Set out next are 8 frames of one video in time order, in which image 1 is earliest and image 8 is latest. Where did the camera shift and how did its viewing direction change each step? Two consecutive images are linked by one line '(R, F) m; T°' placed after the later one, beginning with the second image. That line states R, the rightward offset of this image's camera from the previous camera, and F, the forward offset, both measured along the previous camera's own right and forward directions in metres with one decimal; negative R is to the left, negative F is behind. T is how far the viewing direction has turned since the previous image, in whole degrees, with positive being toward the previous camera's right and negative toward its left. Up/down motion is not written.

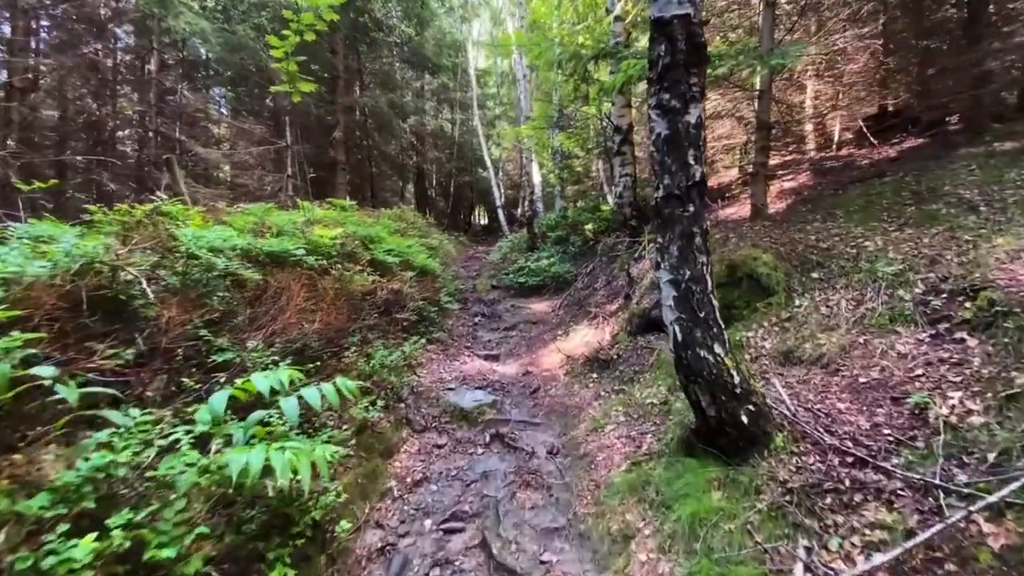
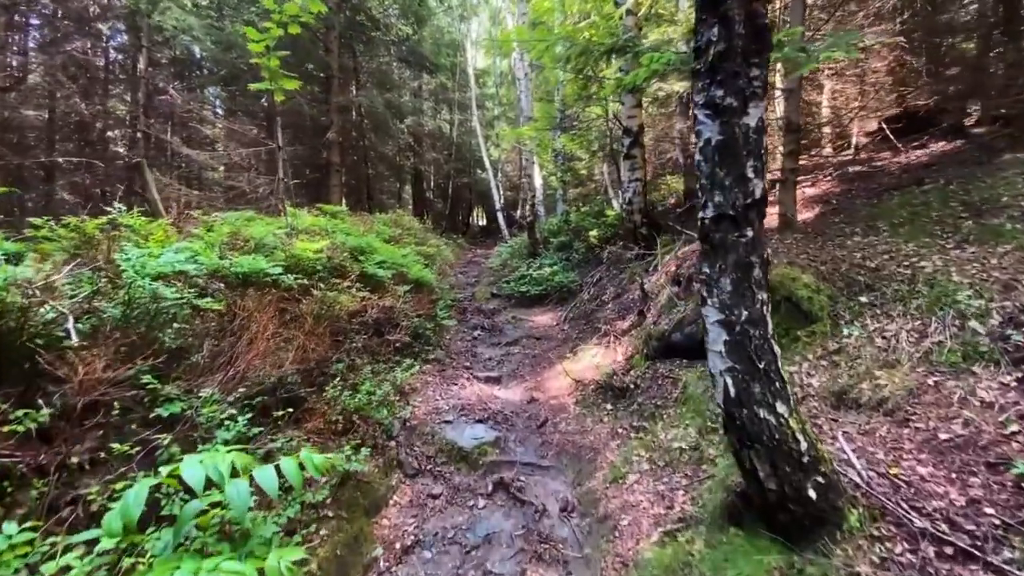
(-0.1, +0.8) m; 0°
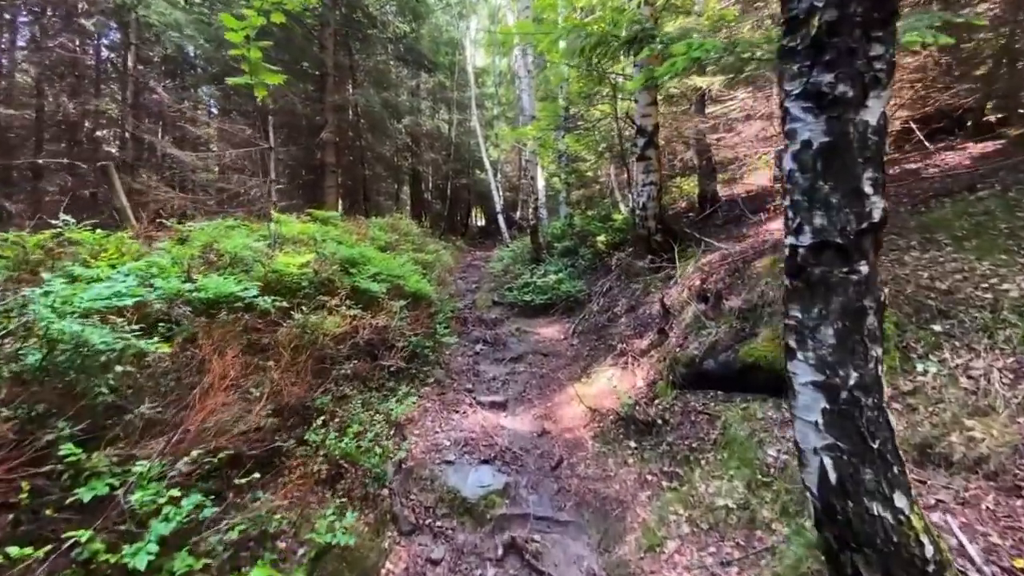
(-0.1, +0.8) m; 0°
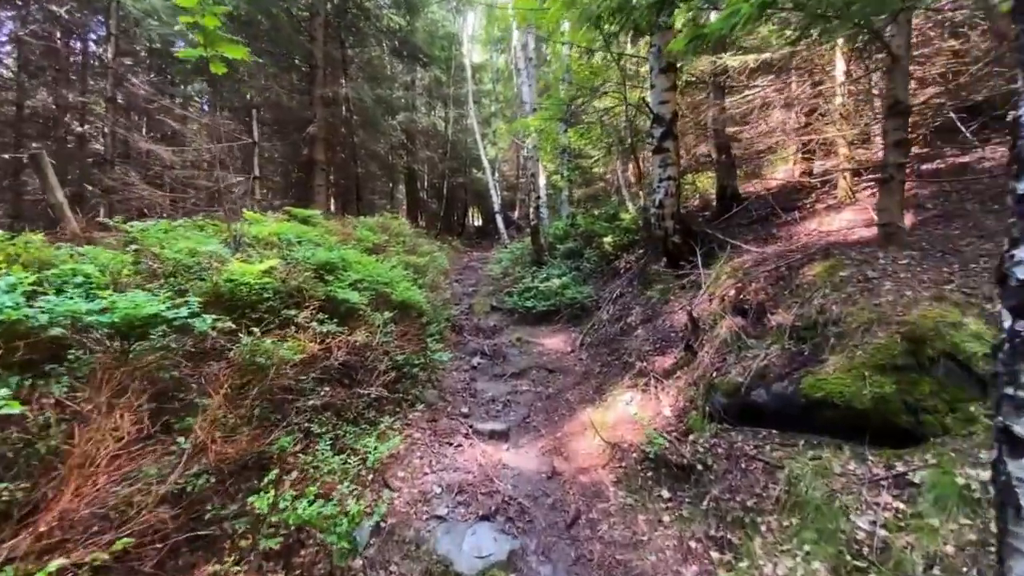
(-0.1, +1.1) m; 0°
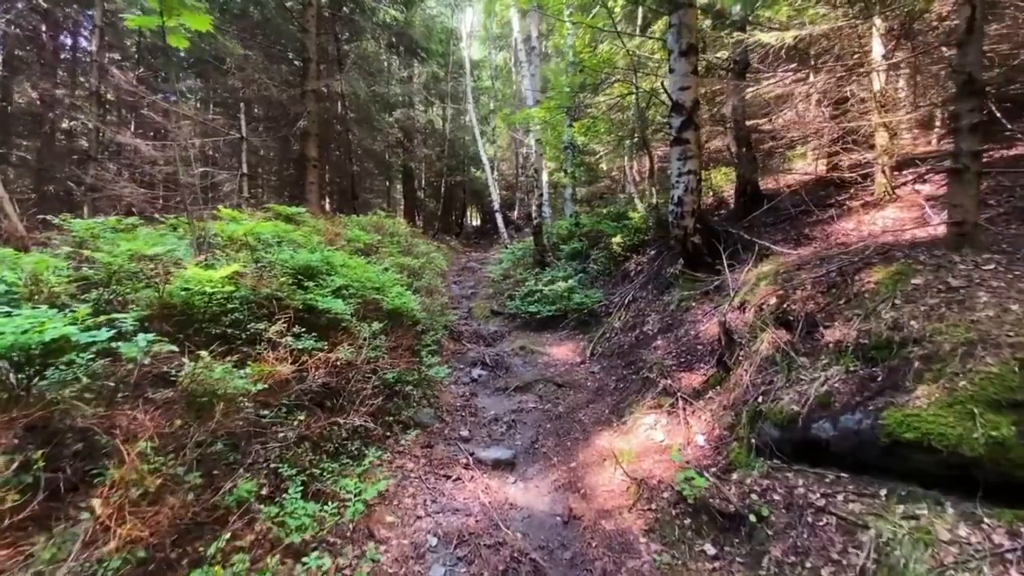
(-0.1, +0.8) m; 0°
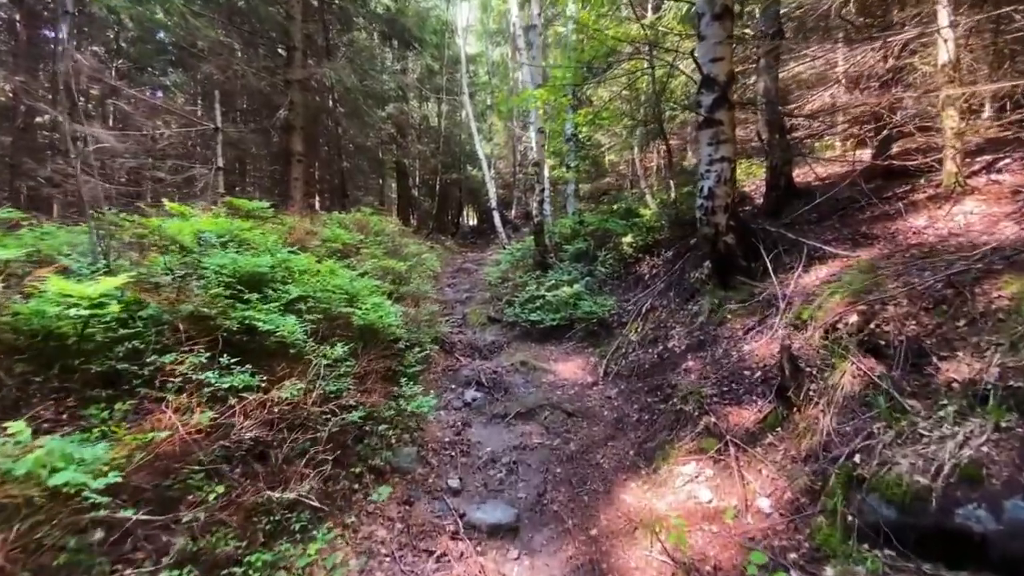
(0.0, +1.3) m; 0°
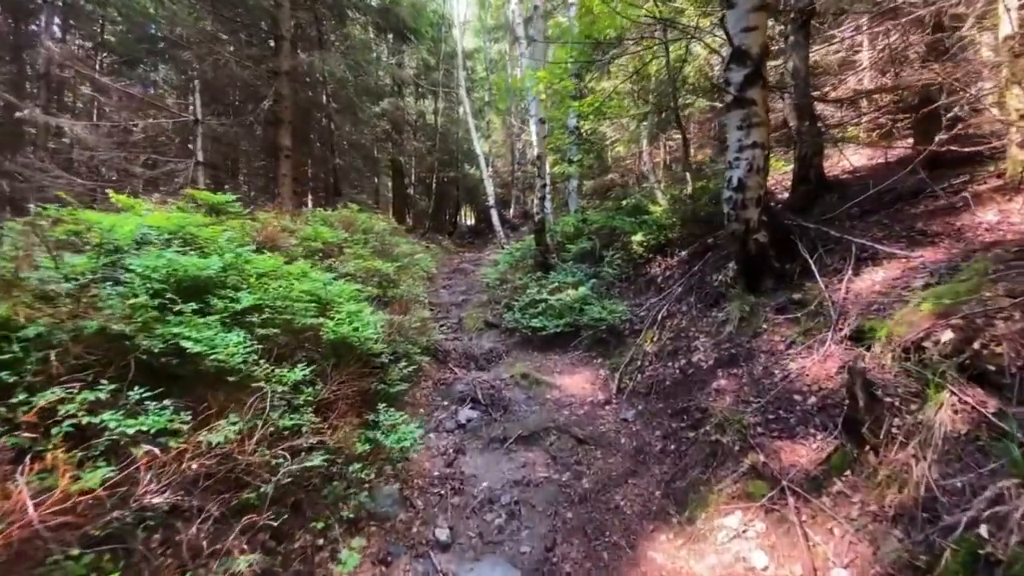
(0.0, +0.9) m; 0°
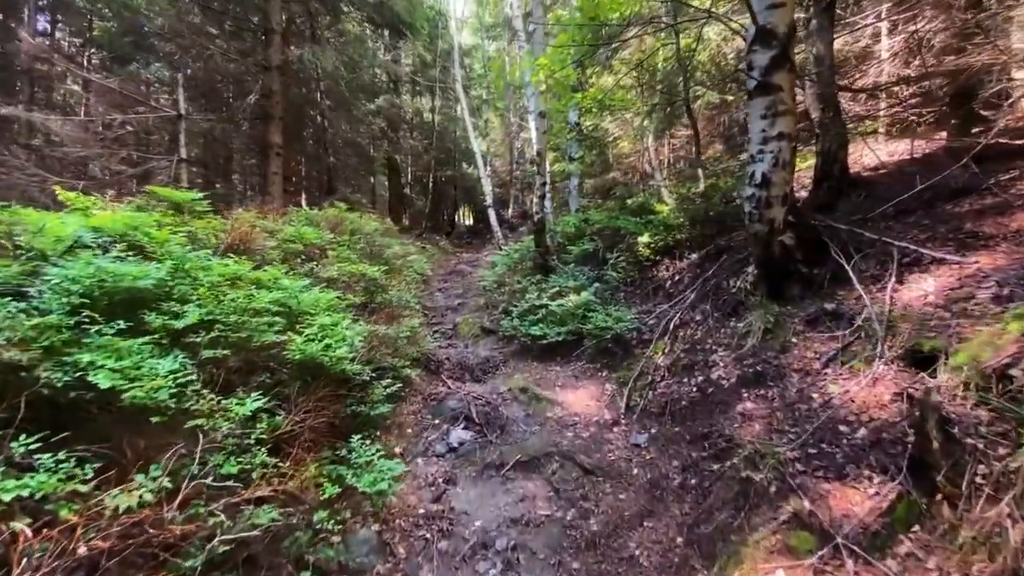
(0.0, +0.6) m; 0°
